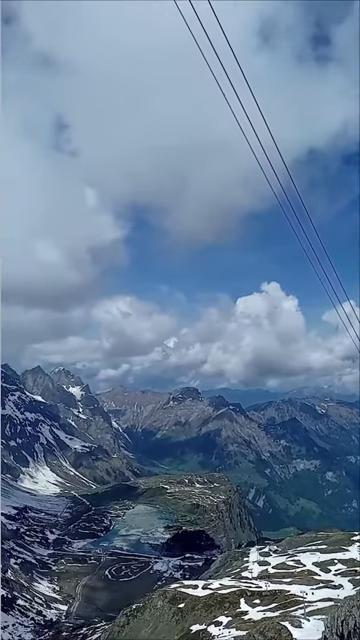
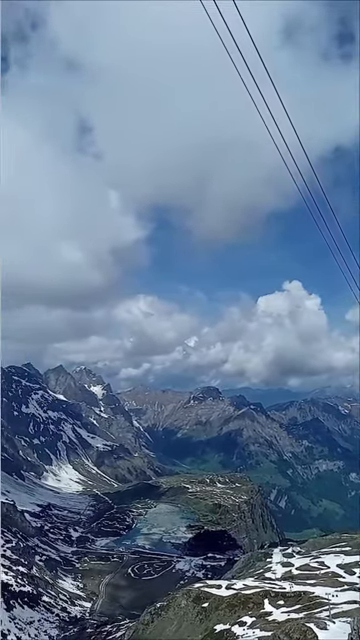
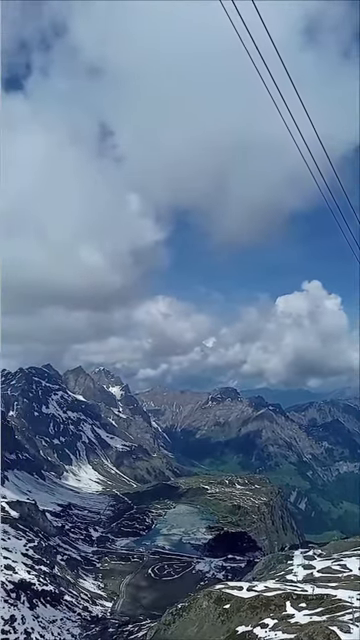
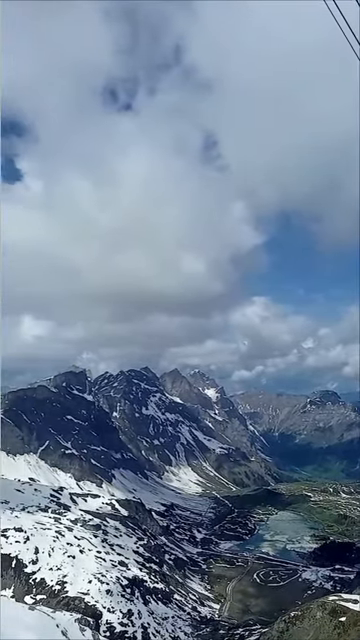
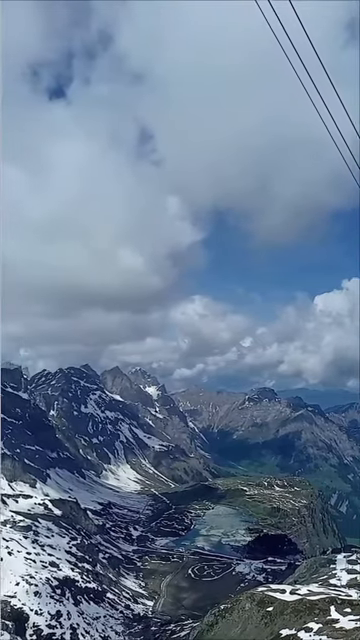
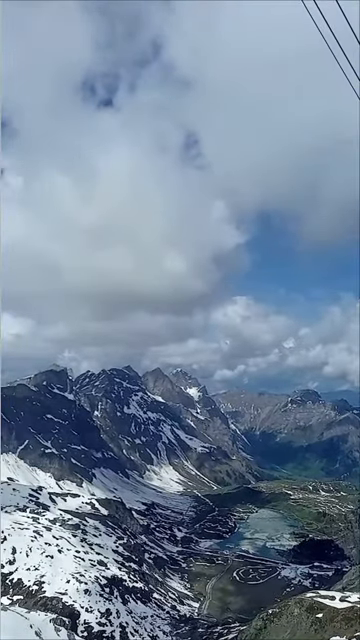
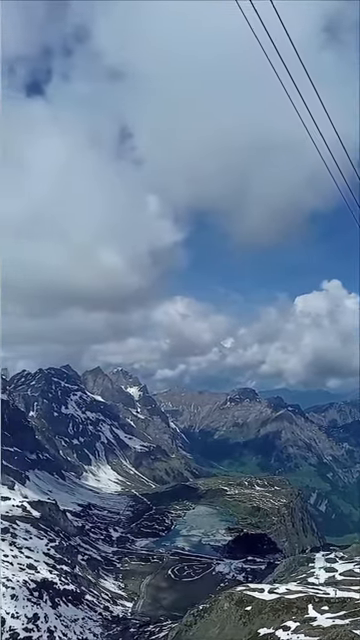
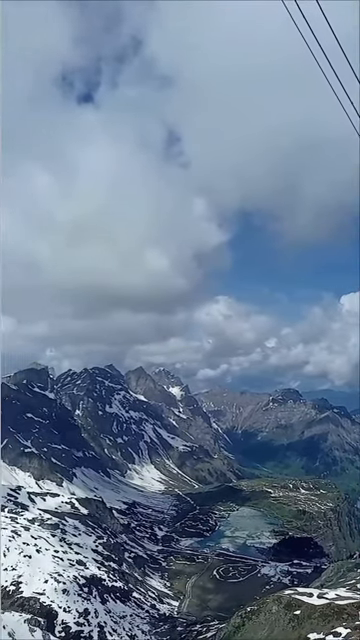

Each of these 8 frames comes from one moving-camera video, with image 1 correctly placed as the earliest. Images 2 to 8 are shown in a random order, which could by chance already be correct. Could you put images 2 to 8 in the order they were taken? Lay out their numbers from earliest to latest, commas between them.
2, 3, 7, 5, 8, 6, 4
